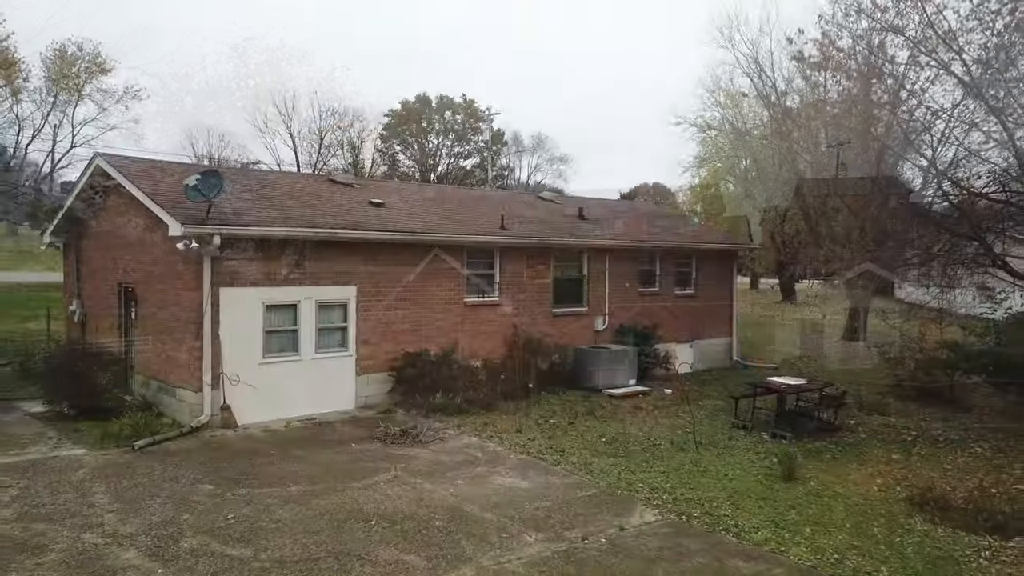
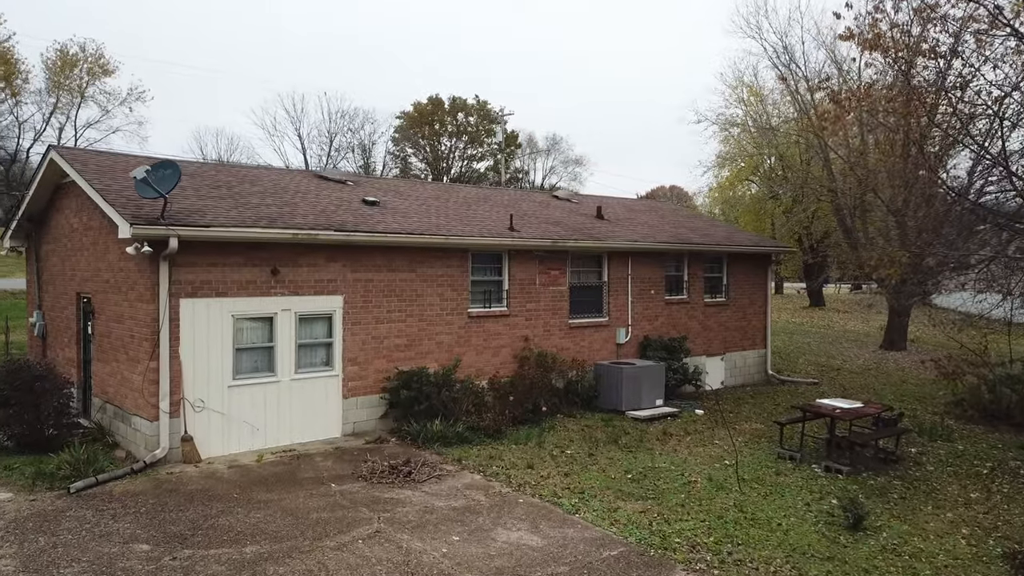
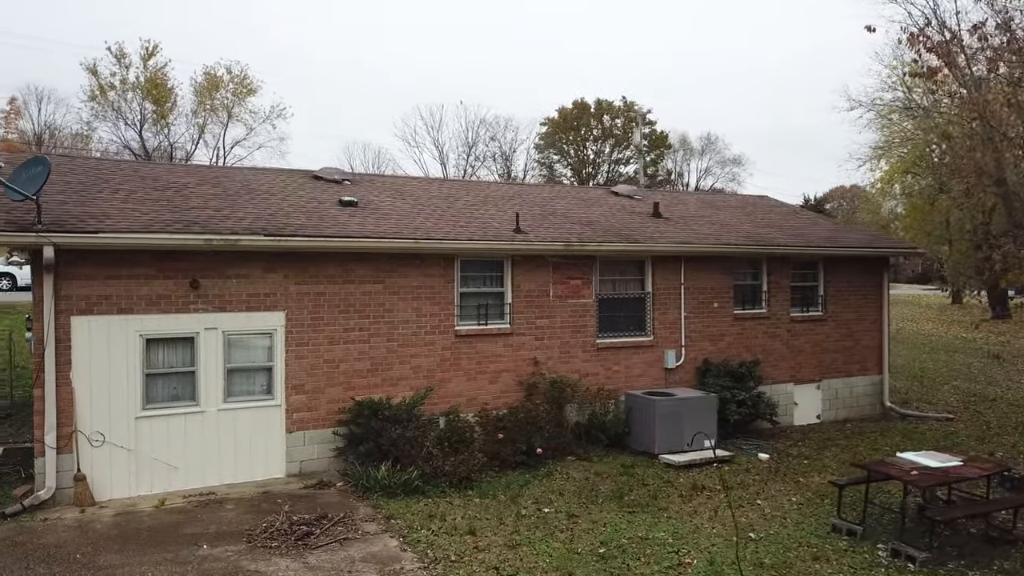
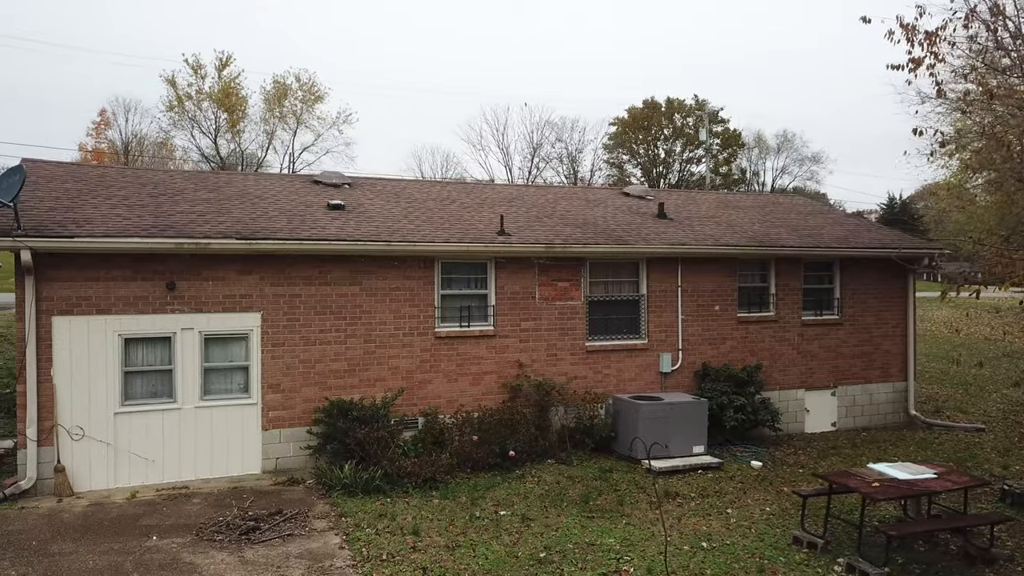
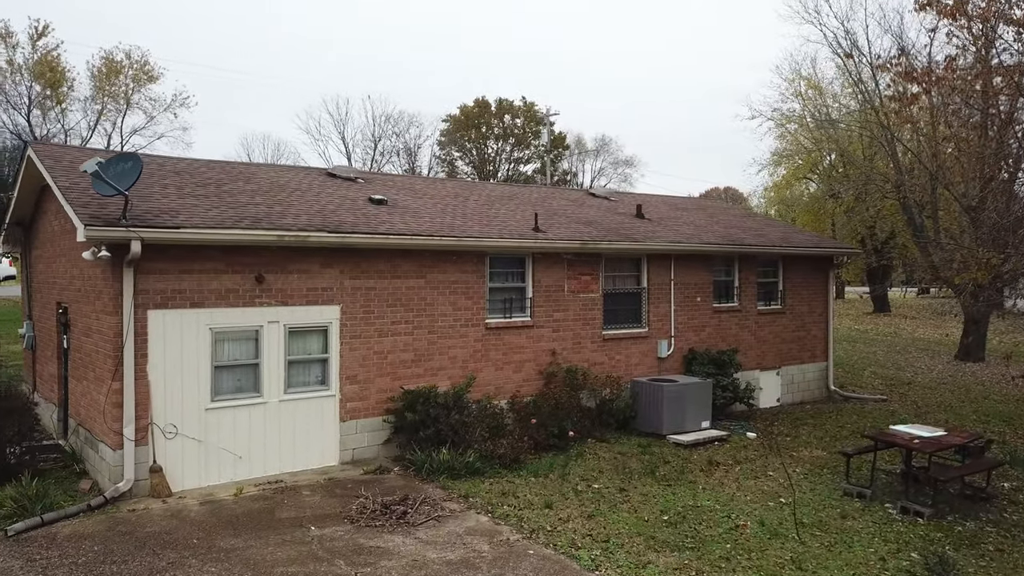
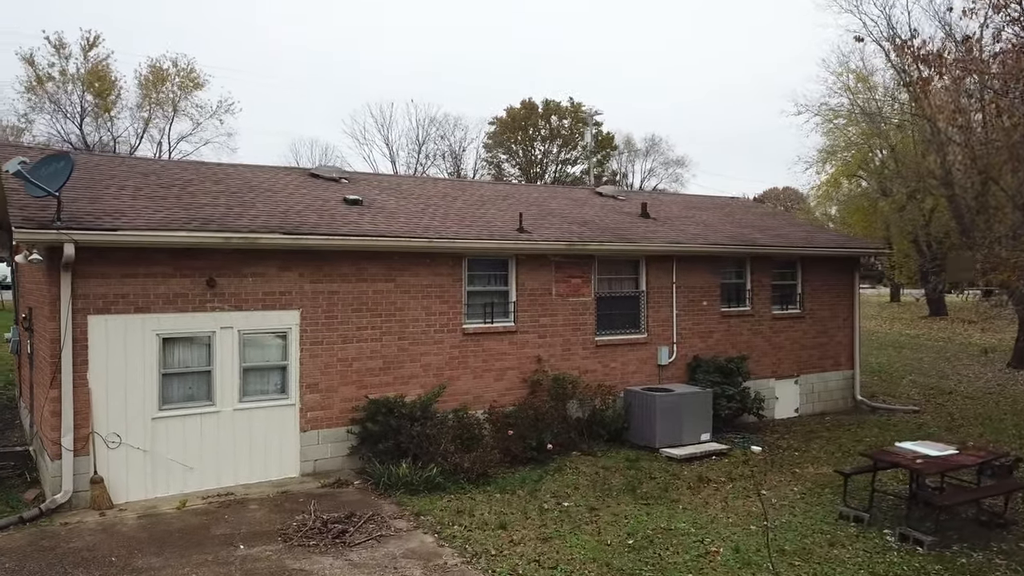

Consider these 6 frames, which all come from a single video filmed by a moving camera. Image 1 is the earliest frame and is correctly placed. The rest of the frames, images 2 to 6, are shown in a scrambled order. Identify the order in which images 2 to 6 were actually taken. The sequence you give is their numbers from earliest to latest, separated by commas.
2, 5, 6, 3, 4
